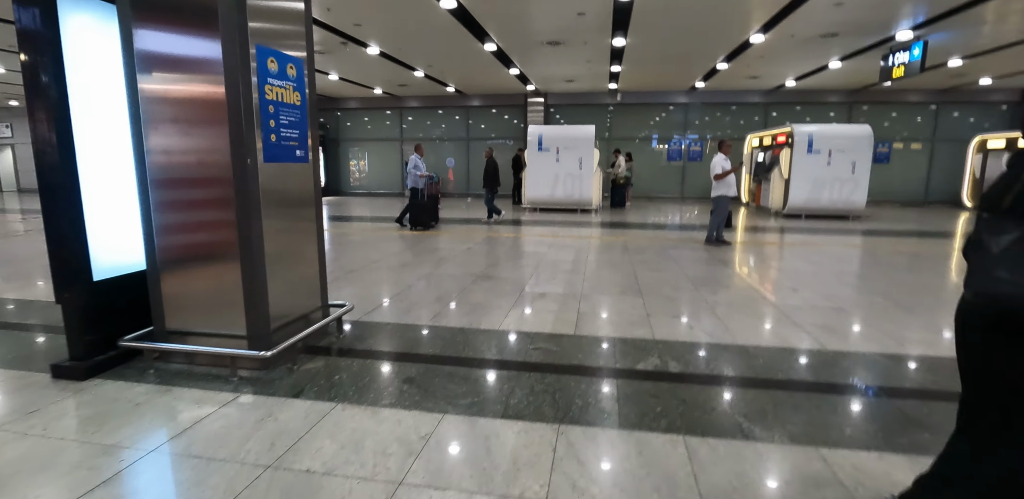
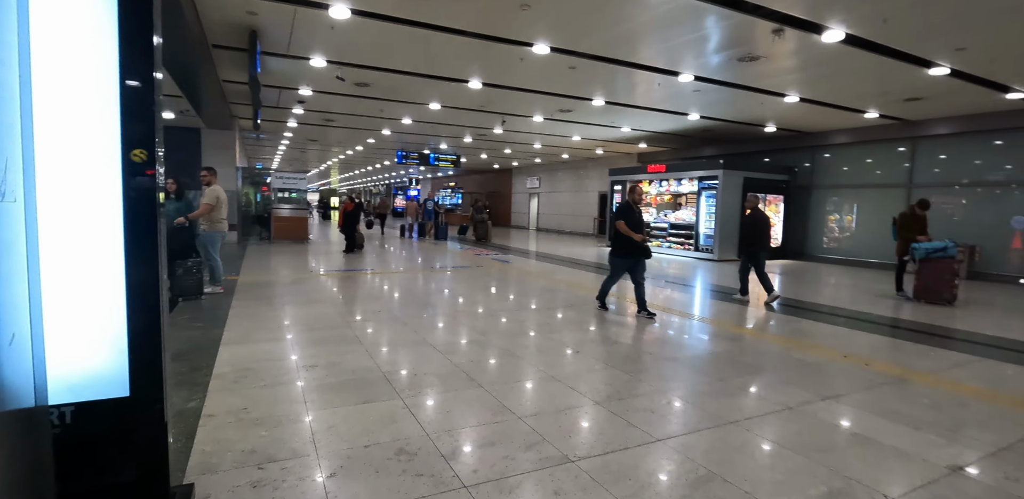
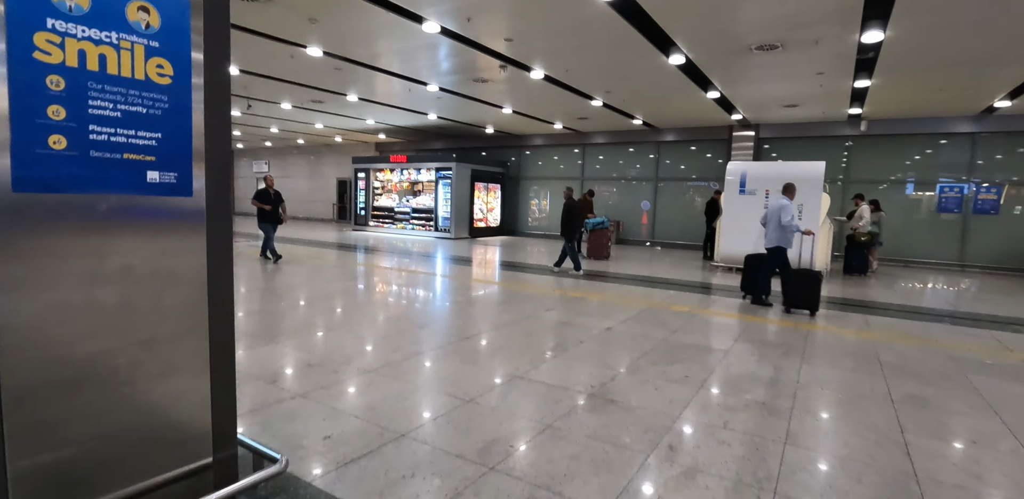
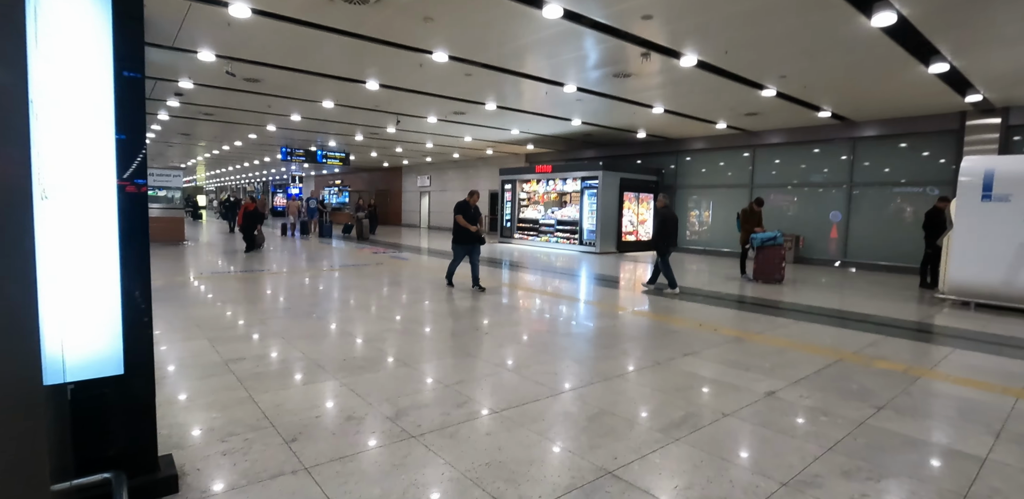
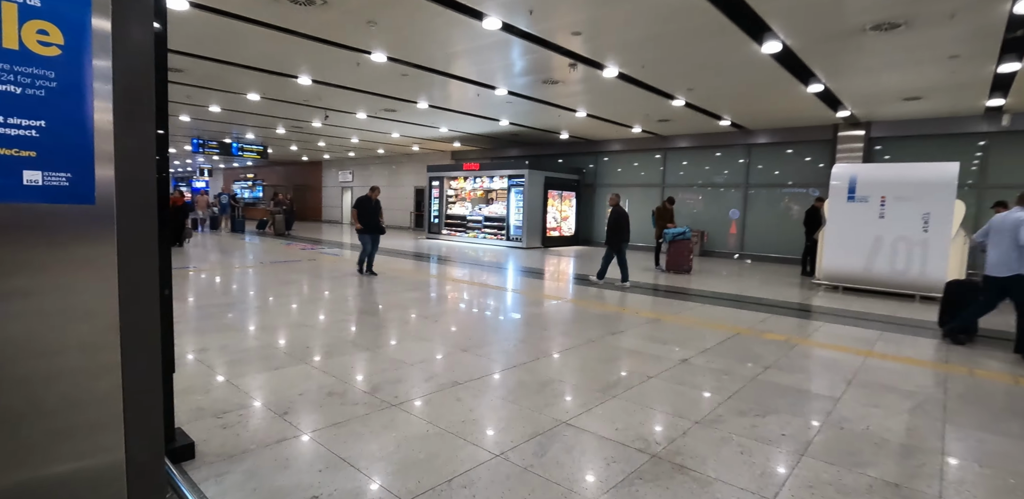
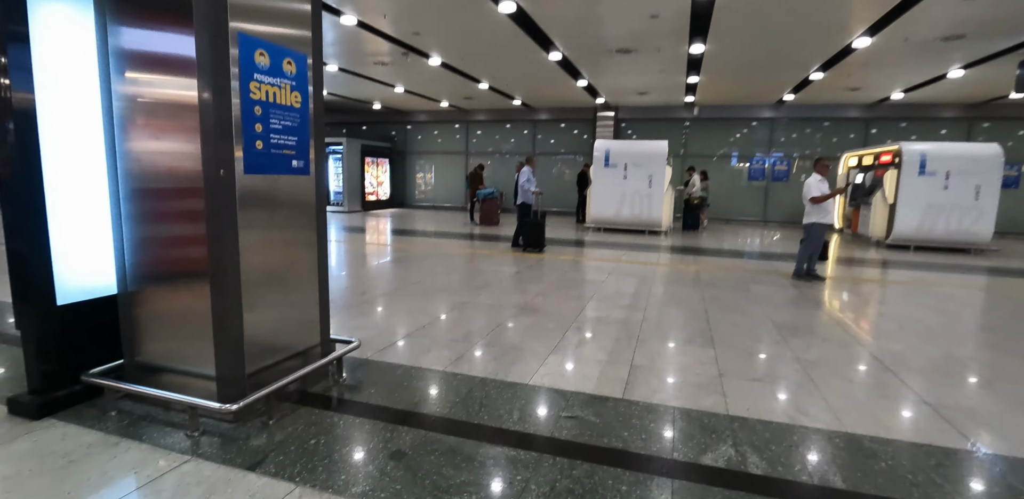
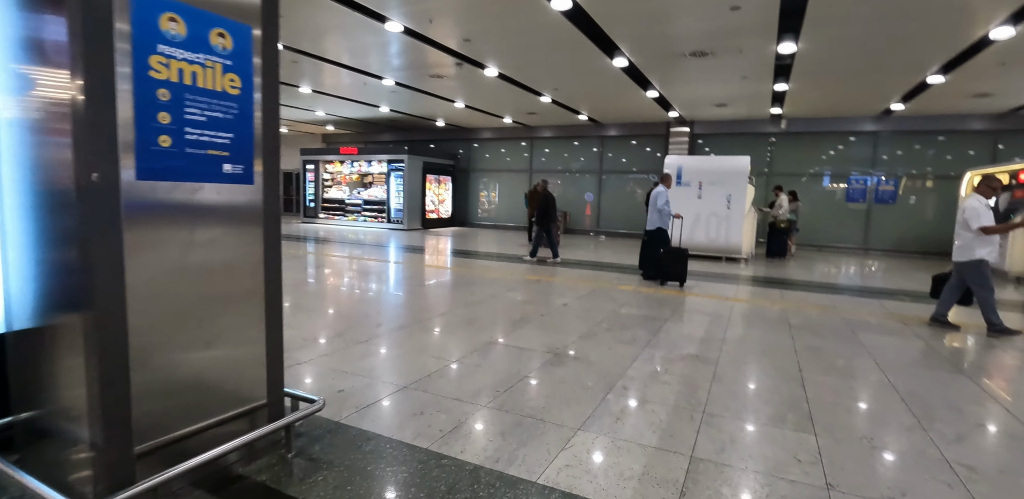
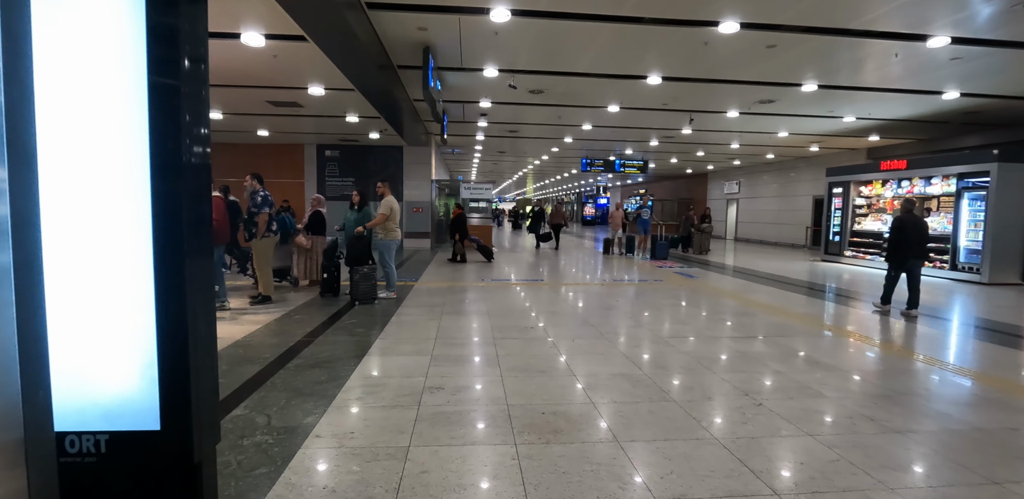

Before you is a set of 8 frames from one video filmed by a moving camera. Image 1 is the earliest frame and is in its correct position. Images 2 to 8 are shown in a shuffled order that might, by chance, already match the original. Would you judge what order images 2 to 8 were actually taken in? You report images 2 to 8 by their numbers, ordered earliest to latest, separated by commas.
6, 7, 3, 5, 4, 2, 8
